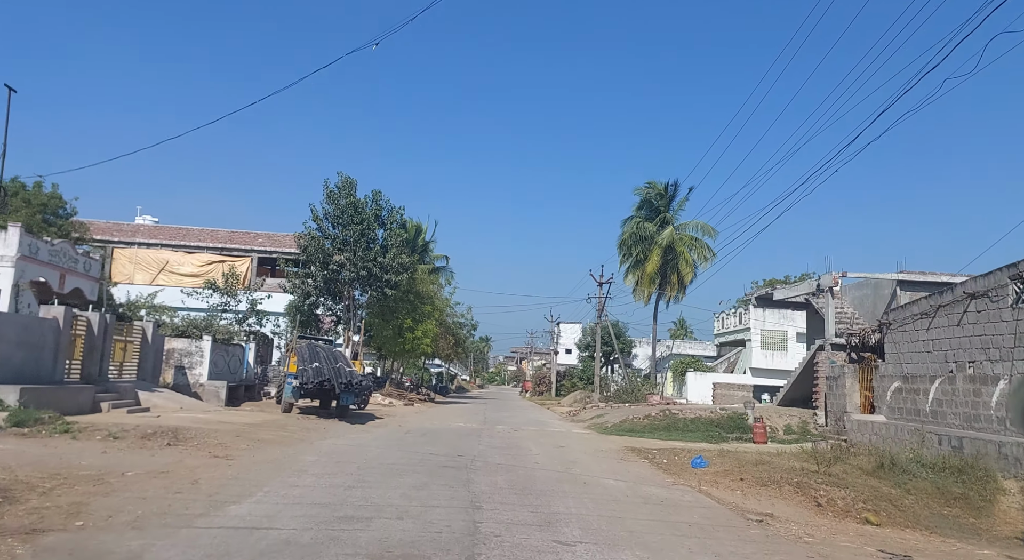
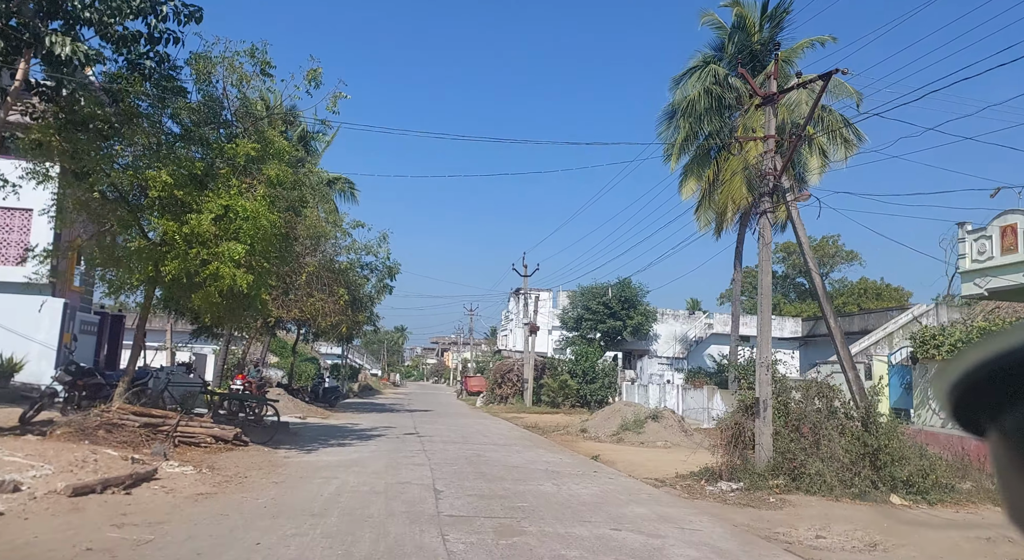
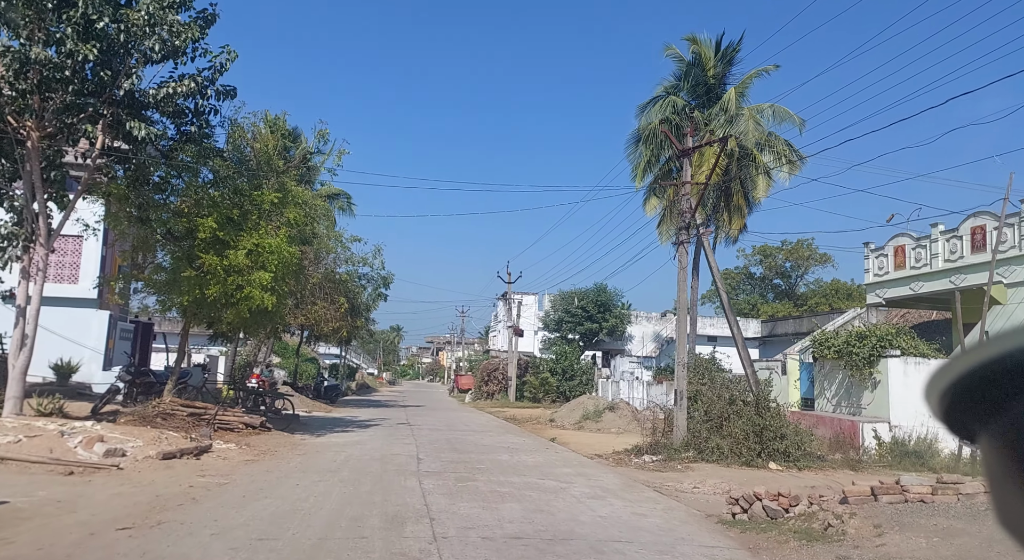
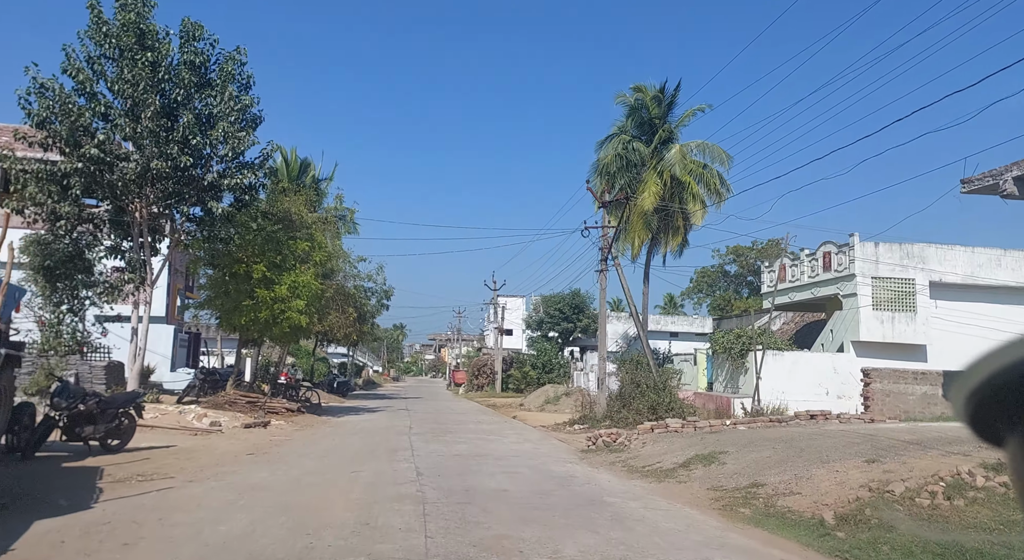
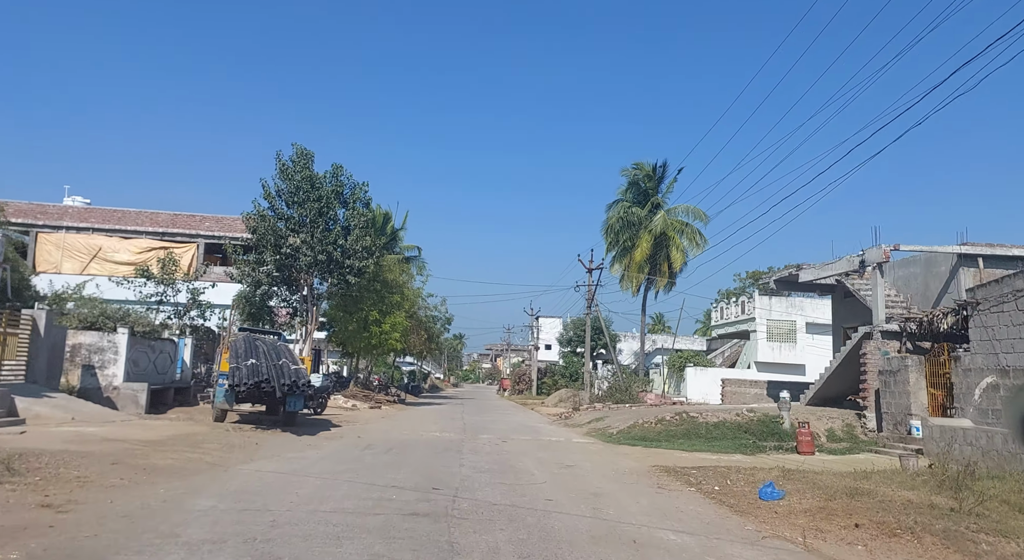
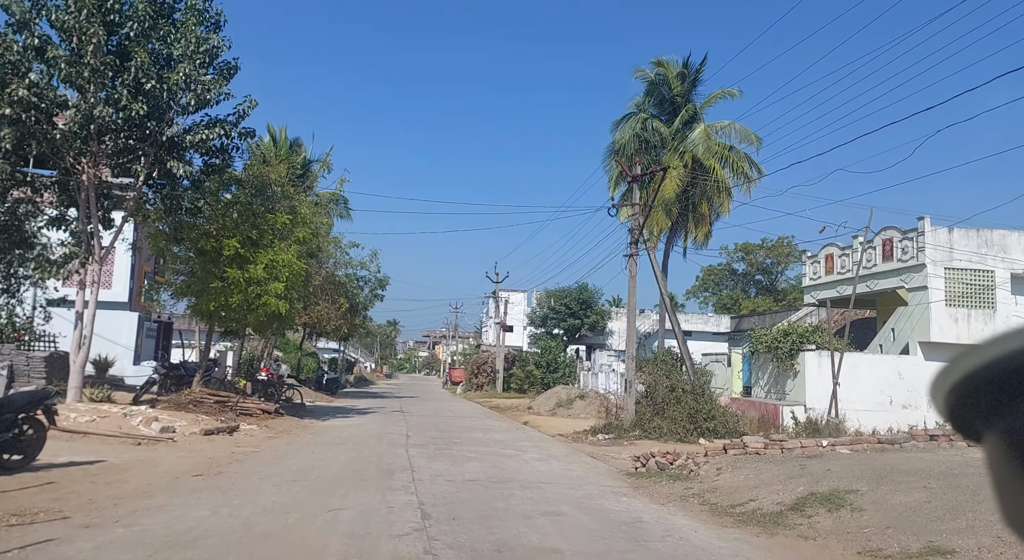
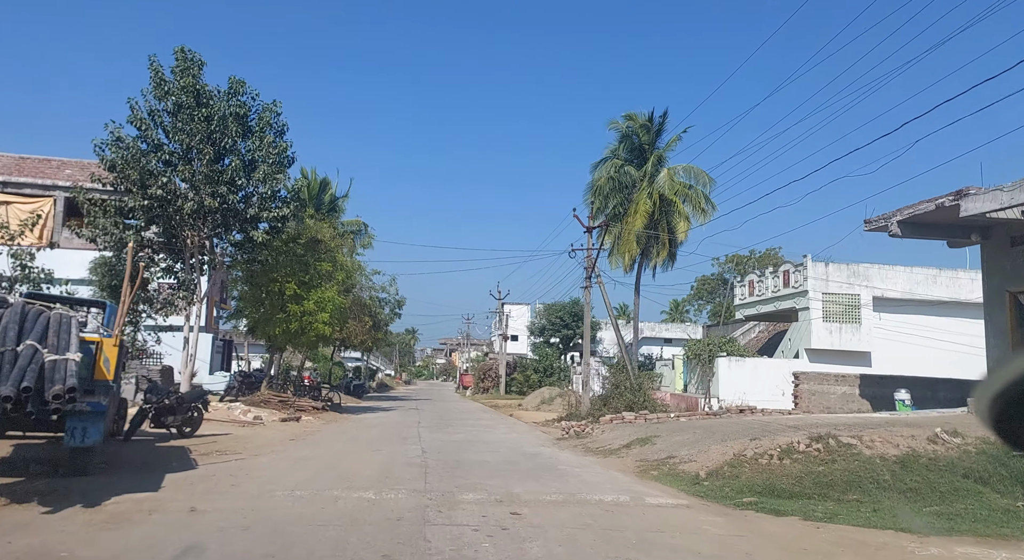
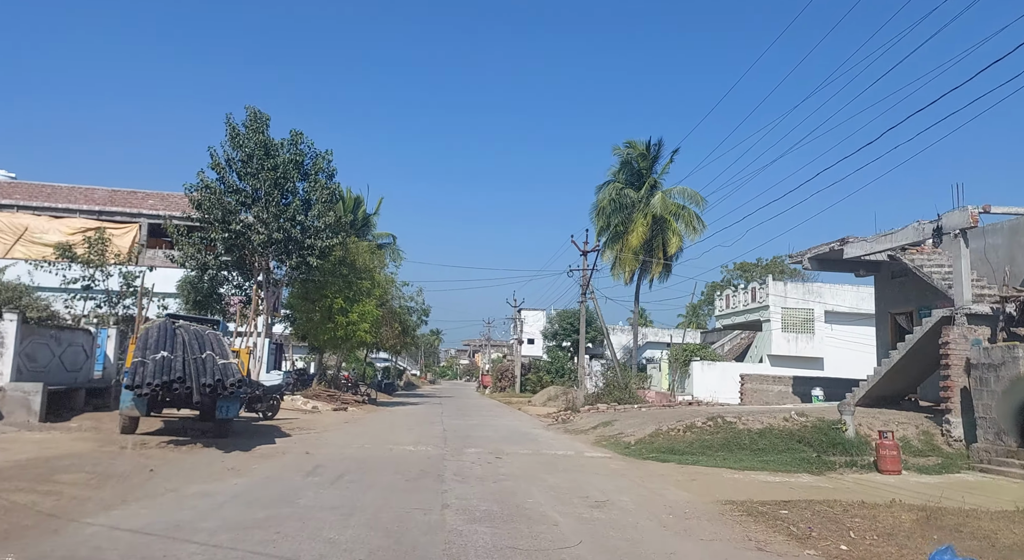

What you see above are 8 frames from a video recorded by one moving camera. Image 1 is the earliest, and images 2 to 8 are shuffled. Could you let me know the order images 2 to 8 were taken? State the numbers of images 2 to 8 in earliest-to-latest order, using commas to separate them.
5, 8, 7, 4, 6, 3, 2
